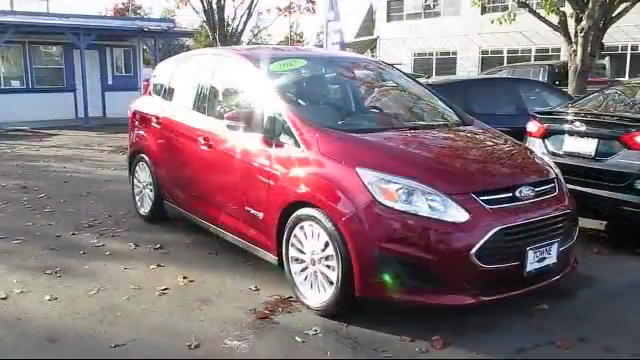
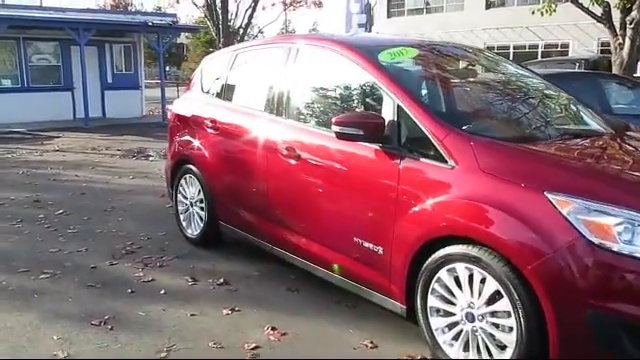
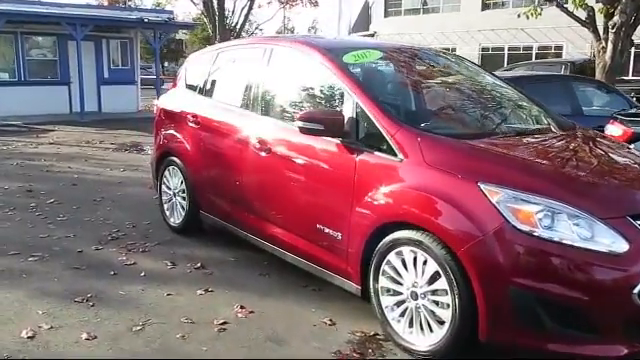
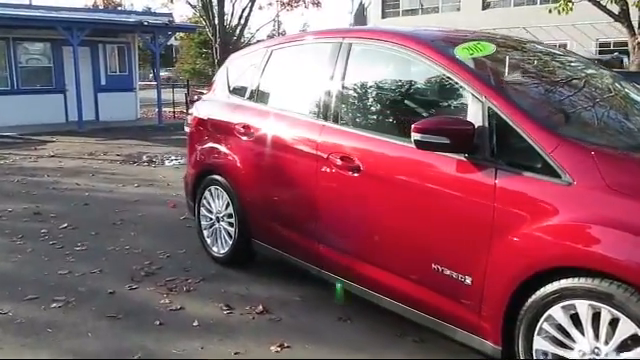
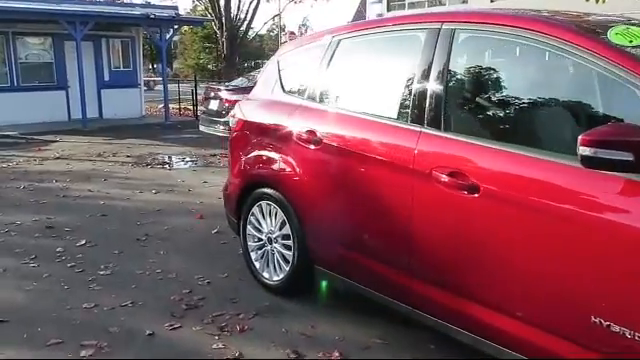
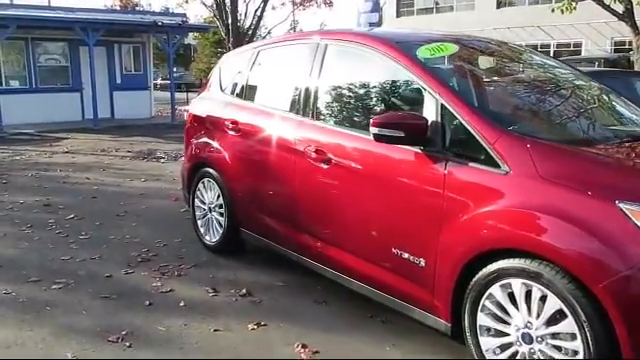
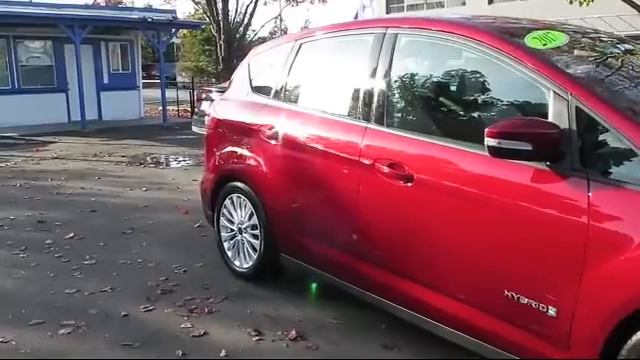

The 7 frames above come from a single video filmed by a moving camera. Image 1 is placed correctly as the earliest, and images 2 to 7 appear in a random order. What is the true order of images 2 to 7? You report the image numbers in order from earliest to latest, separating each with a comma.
3, 2, 6, 4, 7, 5
